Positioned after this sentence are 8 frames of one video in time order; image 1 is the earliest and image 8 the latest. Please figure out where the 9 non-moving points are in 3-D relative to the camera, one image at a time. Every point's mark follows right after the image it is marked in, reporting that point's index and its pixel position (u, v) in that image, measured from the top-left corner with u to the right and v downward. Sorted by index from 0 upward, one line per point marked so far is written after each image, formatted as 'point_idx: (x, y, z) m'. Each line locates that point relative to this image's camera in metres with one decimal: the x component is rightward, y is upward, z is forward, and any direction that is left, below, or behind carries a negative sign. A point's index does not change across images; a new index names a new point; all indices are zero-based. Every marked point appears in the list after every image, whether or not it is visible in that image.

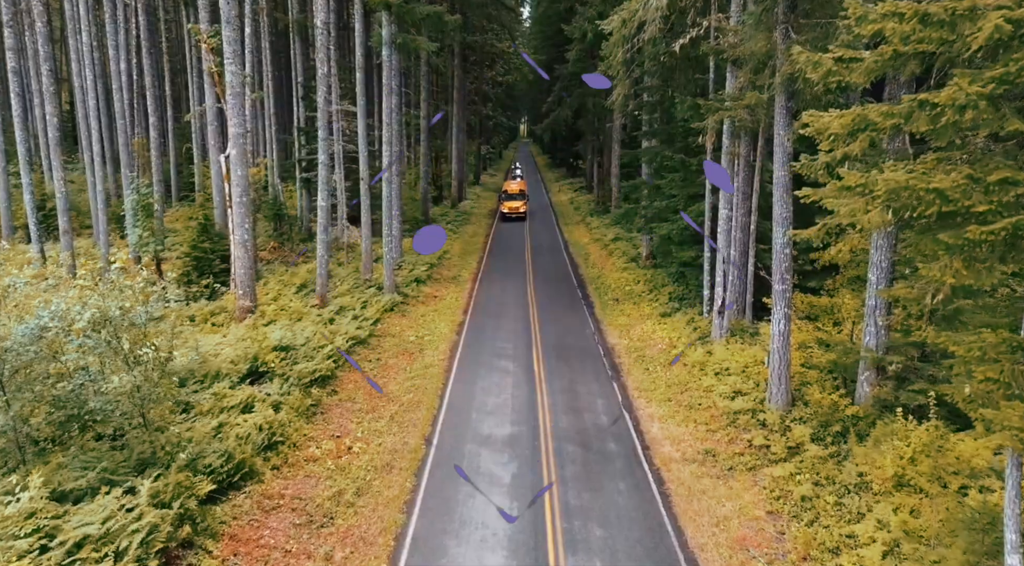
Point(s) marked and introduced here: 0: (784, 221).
0: (+6.8, +1.6, +17.4) m
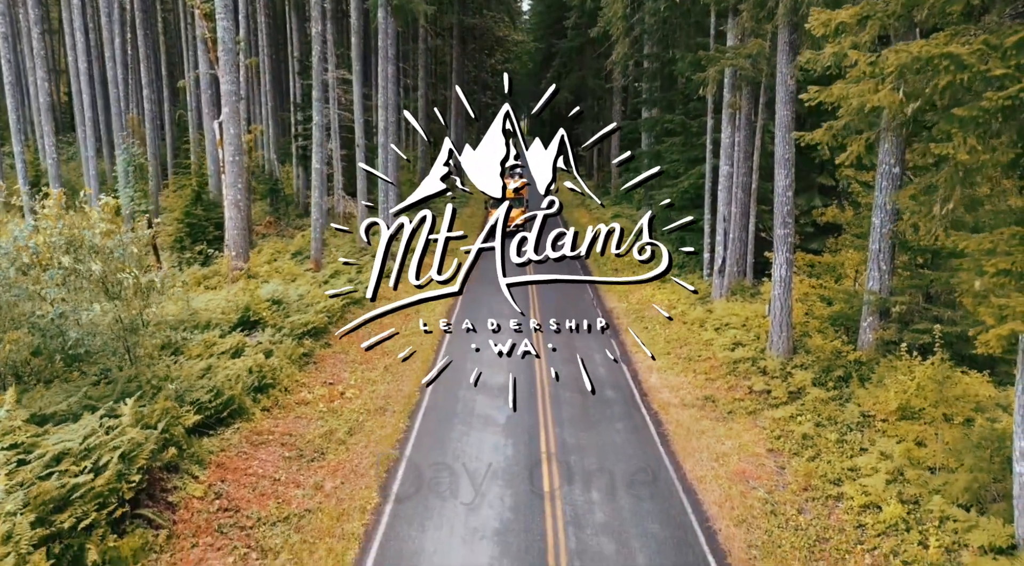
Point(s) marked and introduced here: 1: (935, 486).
0: (+6.8, +3.0, +17.0) m
1: (+6.8, -3.3, +11.1) m
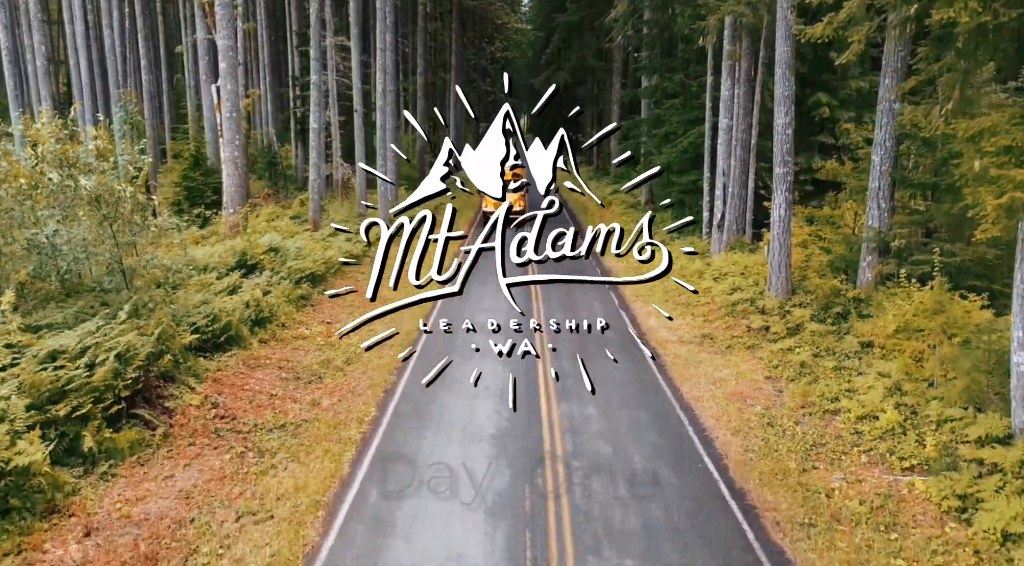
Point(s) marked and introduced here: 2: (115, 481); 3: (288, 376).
0: (+6.7, +4.5, +16.9) m
1: (+6.8, -1.8, +11.0) m
2: (-5.1, -2.5, +8.9) m
3: (-4.4, -1.8, +13.4) m
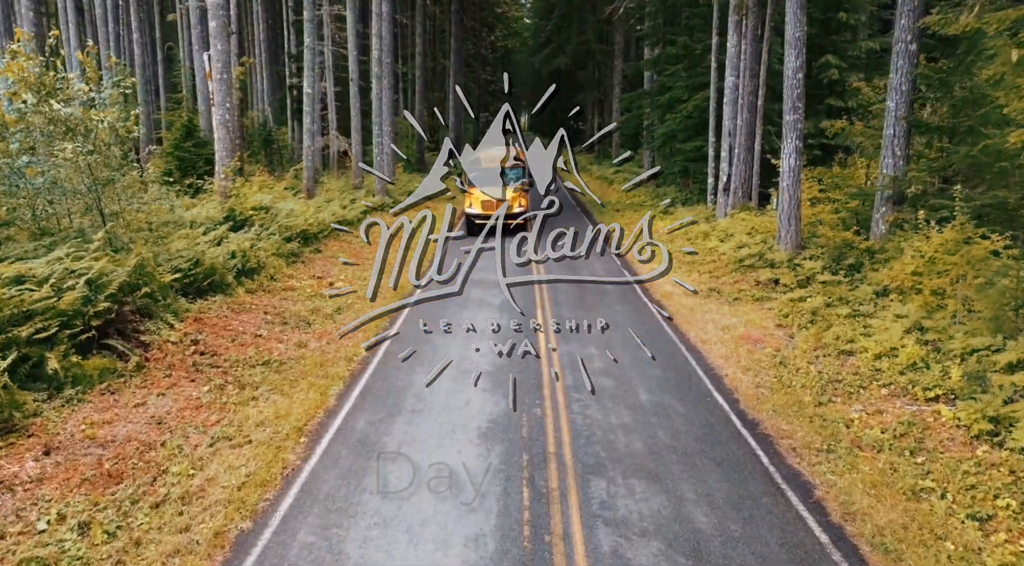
0: (+6.7, +5.6, +16.2) m
1: (+6.7, -0.7, +10.4) m
2: (-5.1, -1.4, +8.3) m
3: (-4.4, -0.7, +12.8) m
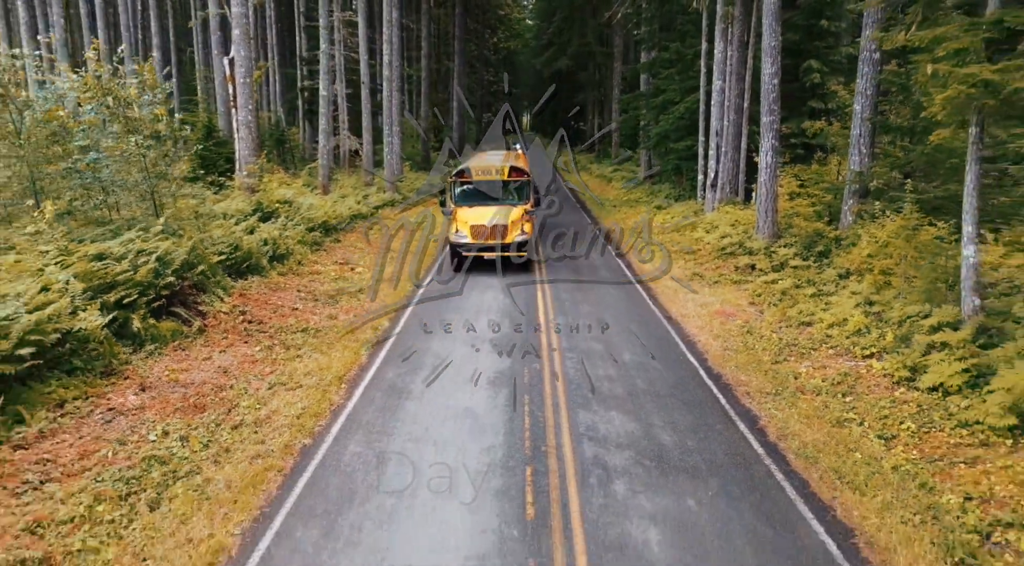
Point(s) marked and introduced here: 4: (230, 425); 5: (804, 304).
0: (+6.8, +6.0, +18.0) m
1: (+6.8, -0.4, +12.1) m
2: (-5.1, -1.1, +10.0) m
3: (-4.3, -0.3, +14.6) m
4: (-3.4, -1.7, +8.4) m
5: (+6.0, -0.4, +14.3) m
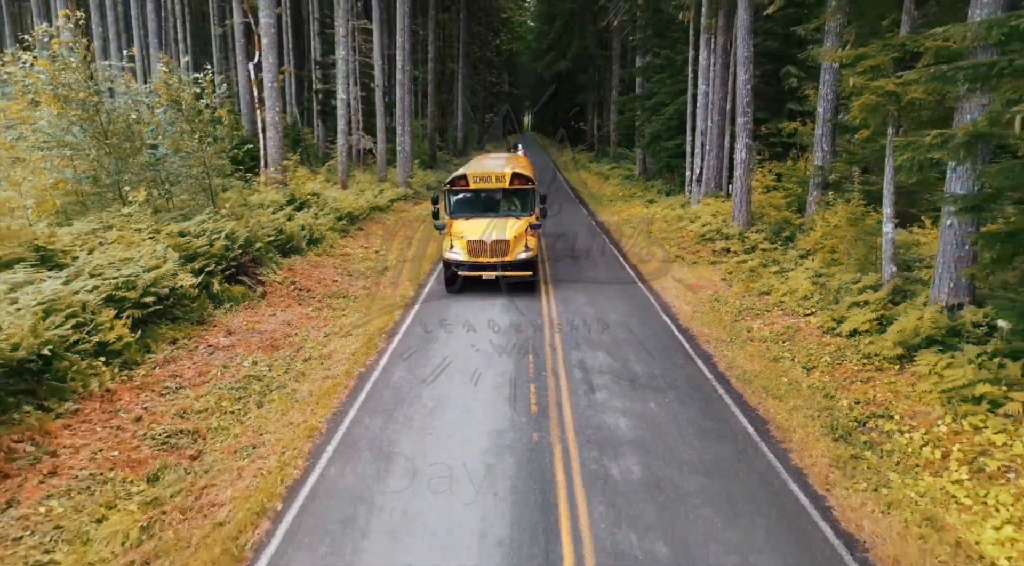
0: (+6.9, +6.6, +20.4) m
1: (+6.9, +0.2, +14.5) m
2: (-5.0, -0.5, +12.4) m
3: (-4.2, +0.2, +17.0) m
4: (-3.3, -1.2, +10.8) m
5: (+6.2, +0.1, +16.7) m
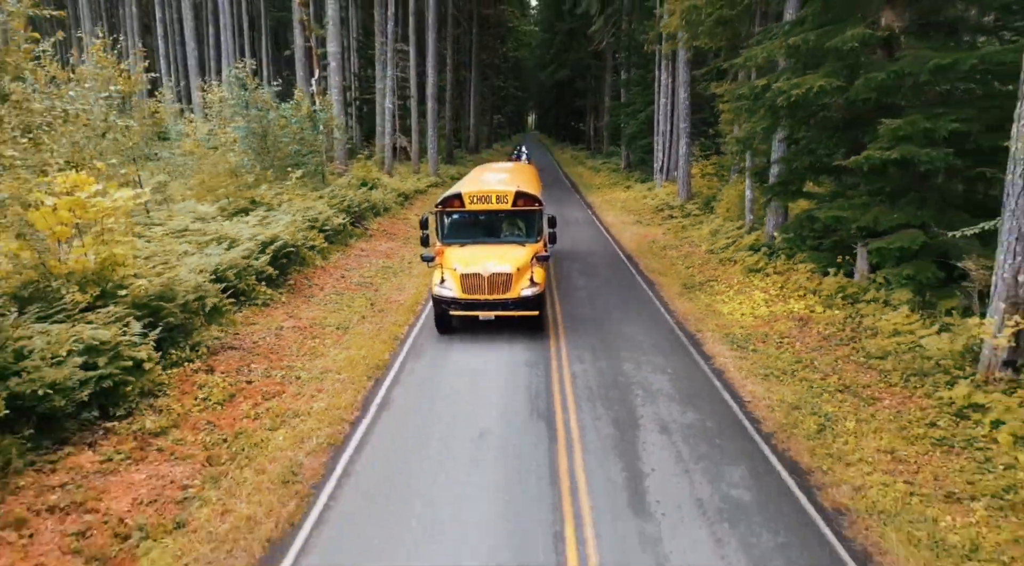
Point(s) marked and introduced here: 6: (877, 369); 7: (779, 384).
0: (+7.3, +8.3, +28.9) m
1: (+7.3, +1.9, +23.0) m
2: (-4.6, +1.2, +21.0) m
3: (-3.8, +2.0, +25.6) m
4: (-3.0, +0.6, +19.4) m
5: (+6.5, +1.9, +25.2) m
6: (+5.5, -1.2, +10.4) m
7: (+4.0, -1.5, +10.2) m
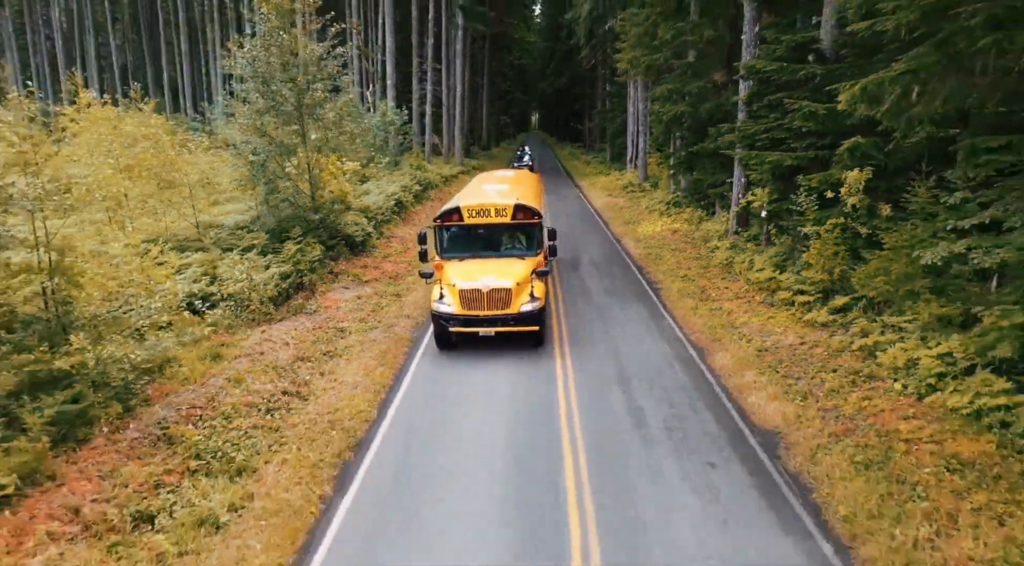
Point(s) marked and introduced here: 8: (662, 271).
0: (+7.9, +11.0, +41.2) m
1: (+7.8, +4.6, +35.4) m
2: (-4.1, +3.9, +33.4) m
3: (-3.2, +4.6, +38.0) m
4: (-2.4, +3.2, +31.8) m
5: (+7.1, +4.5, +37.5) m
6: (+6.0, +1.4, +22.8) m
7: (+4.5, +1.1, +22.6) m
8: (+4.1, +0.3, +19.0) m
